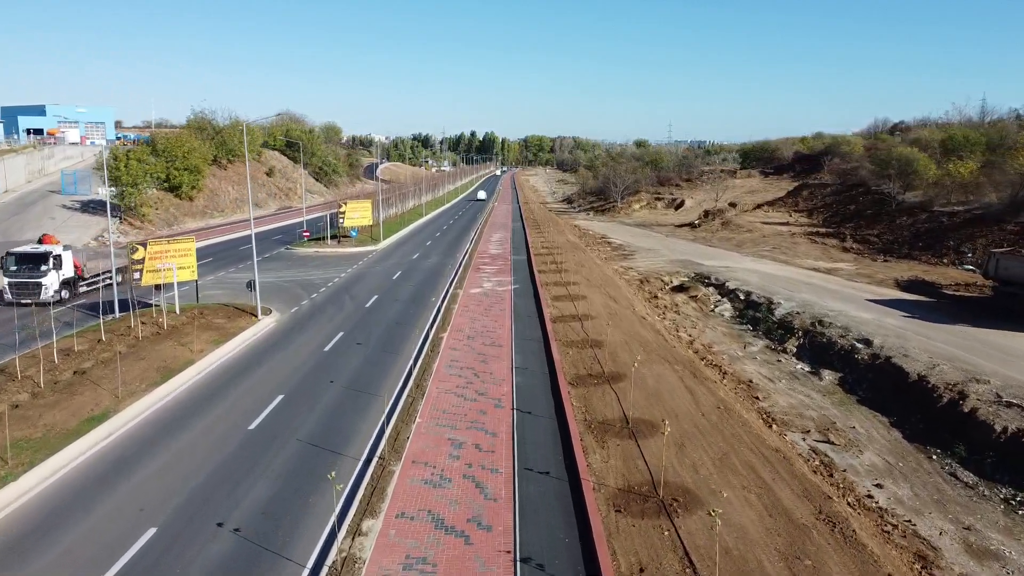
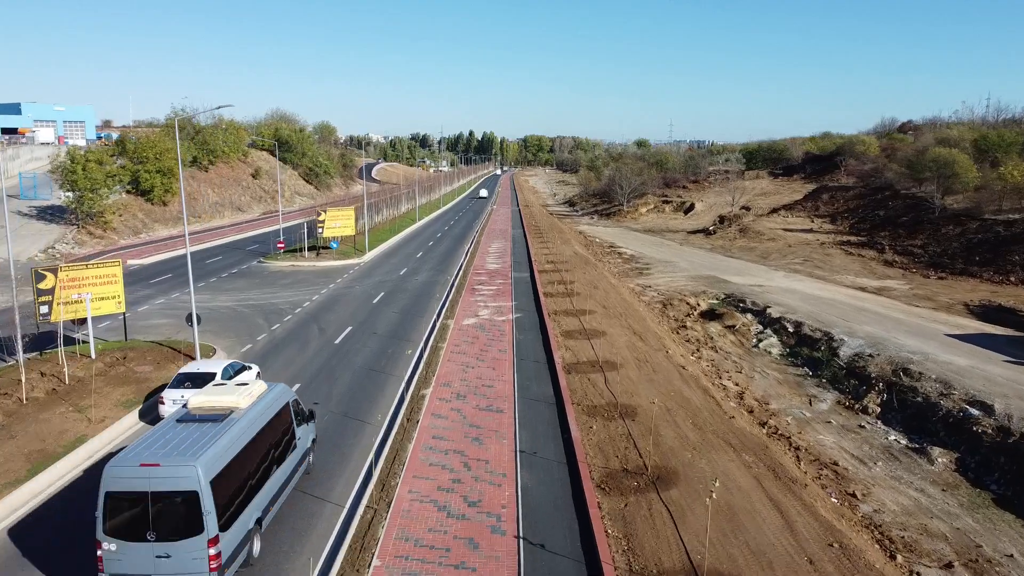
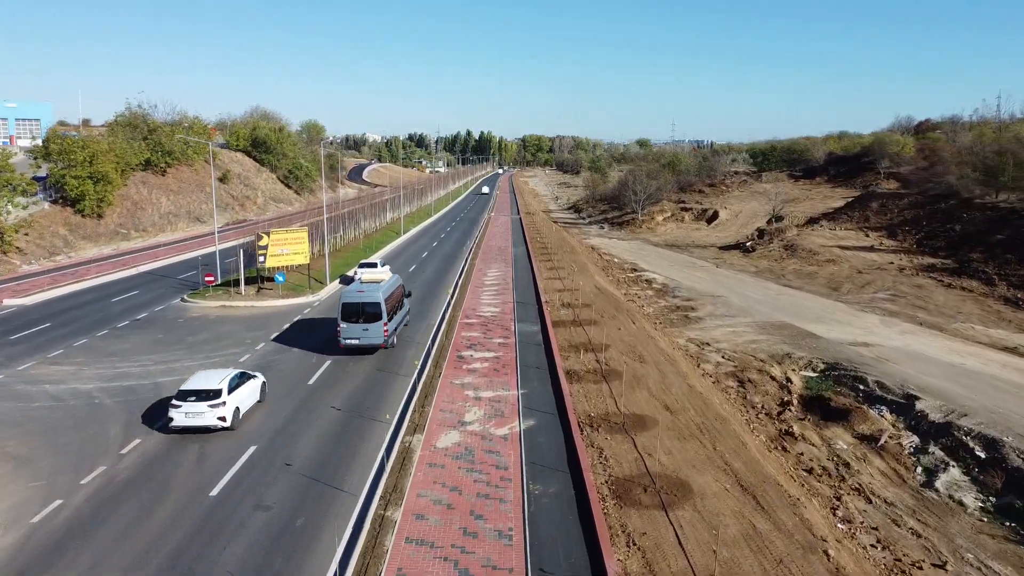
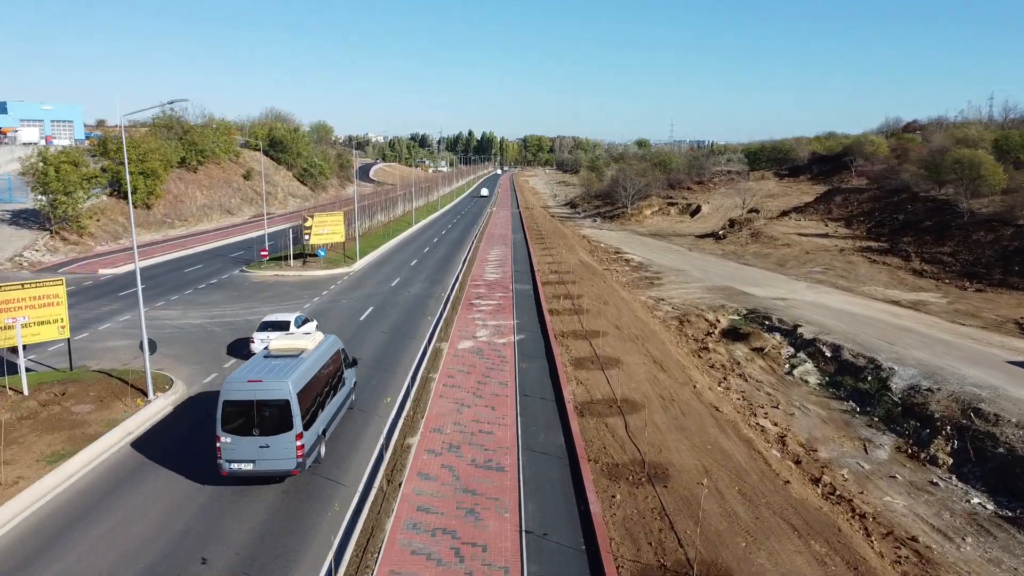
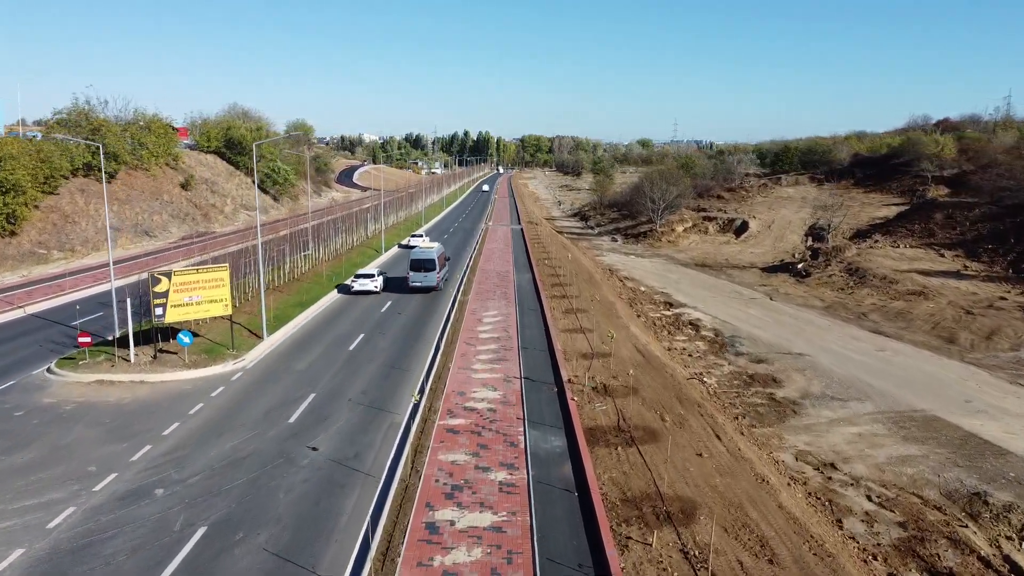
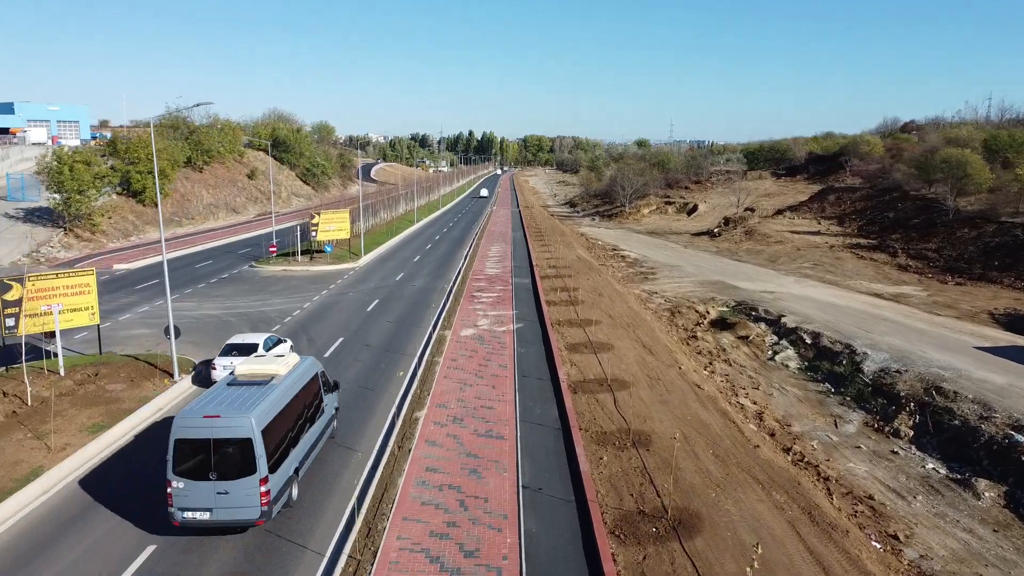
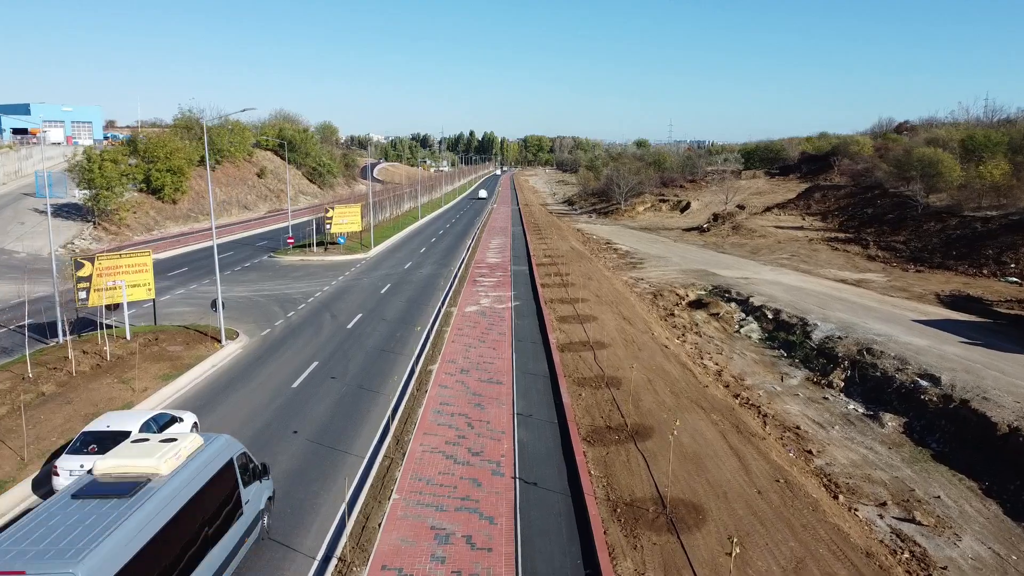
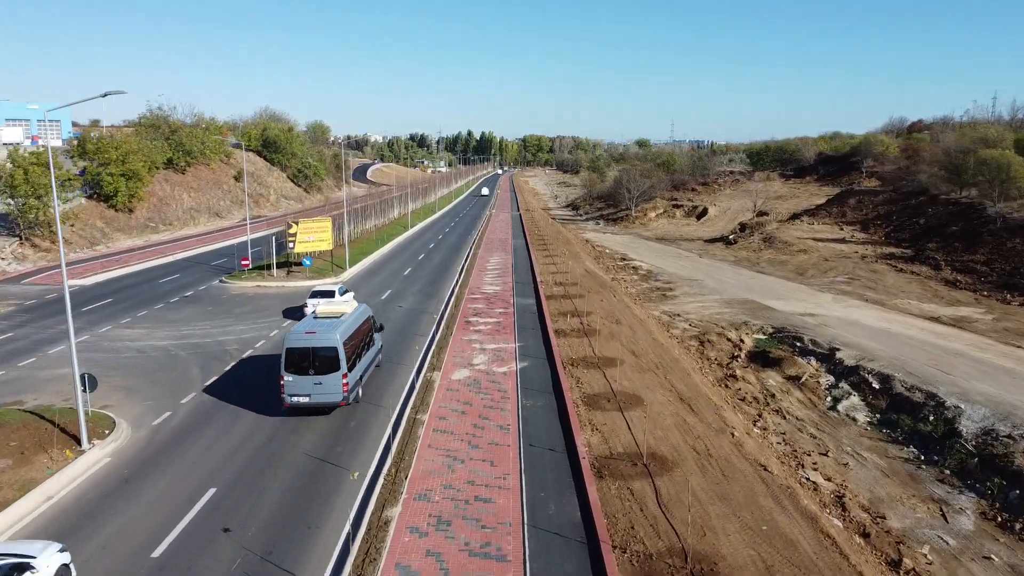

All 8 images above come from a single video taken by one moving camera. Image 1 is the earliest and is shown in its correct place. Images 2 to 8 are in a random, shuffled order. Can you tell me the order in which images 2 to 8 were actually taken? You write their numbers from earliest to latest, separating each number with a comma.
7, 2, 6, 4, 8, 3, 5
